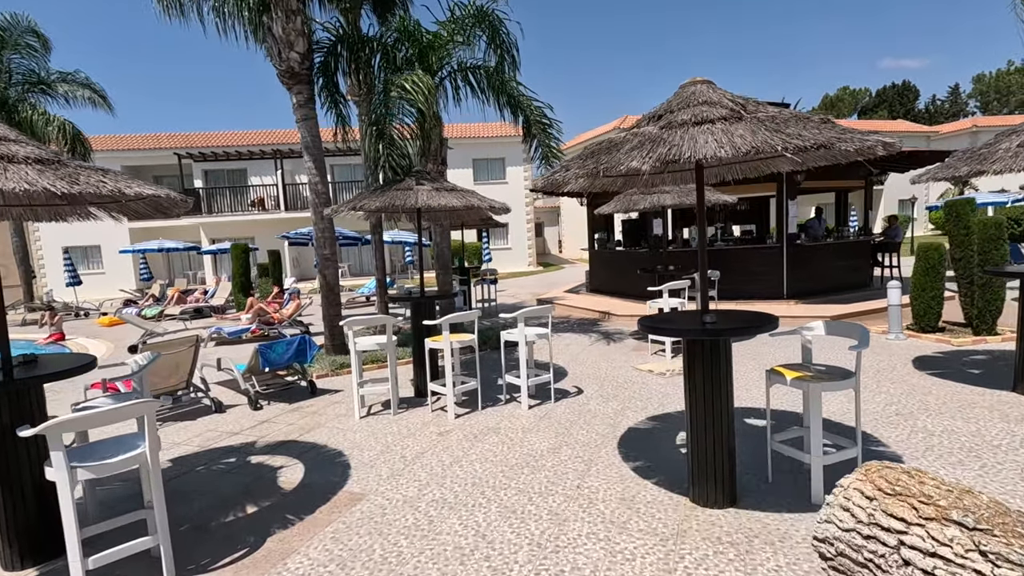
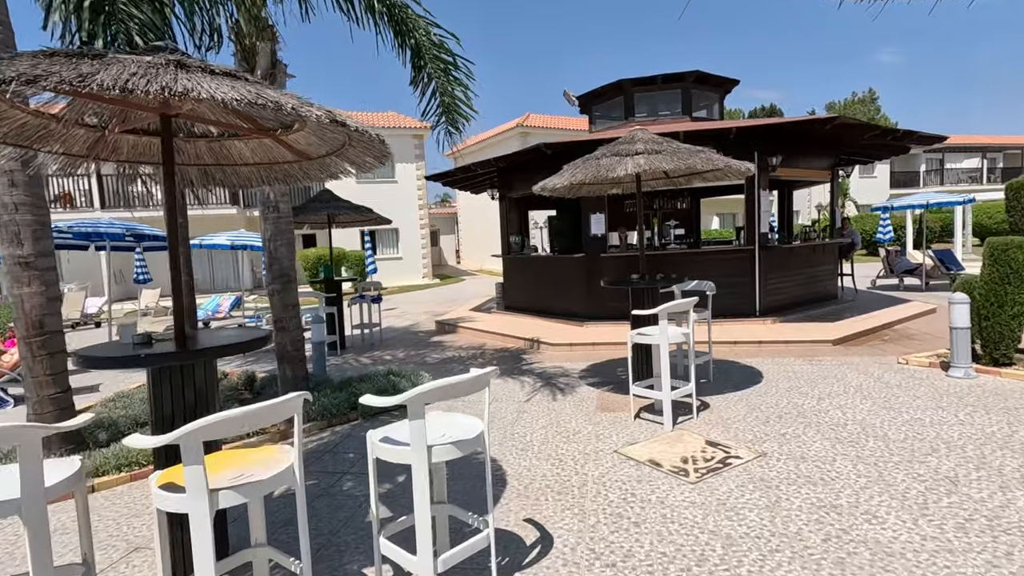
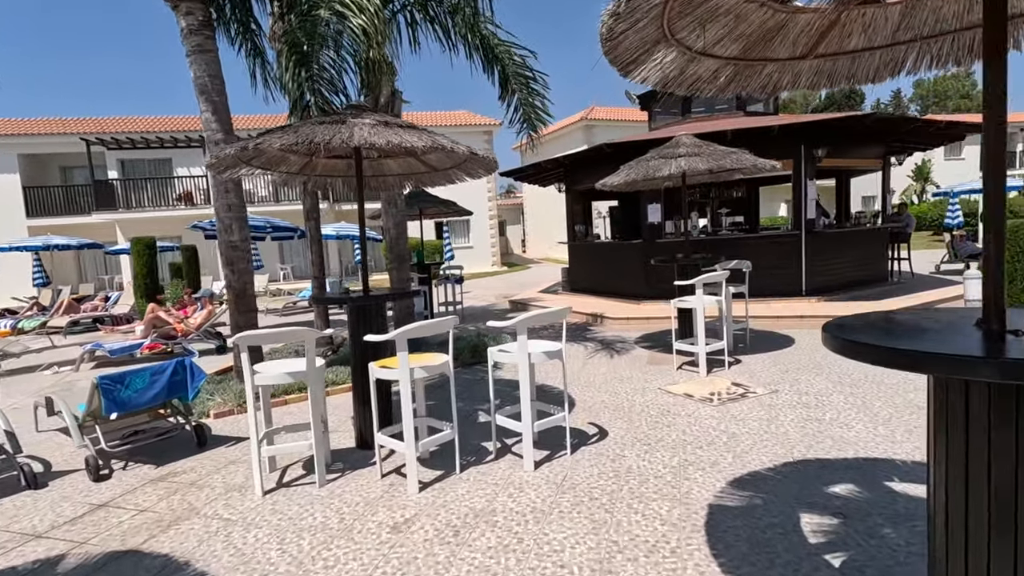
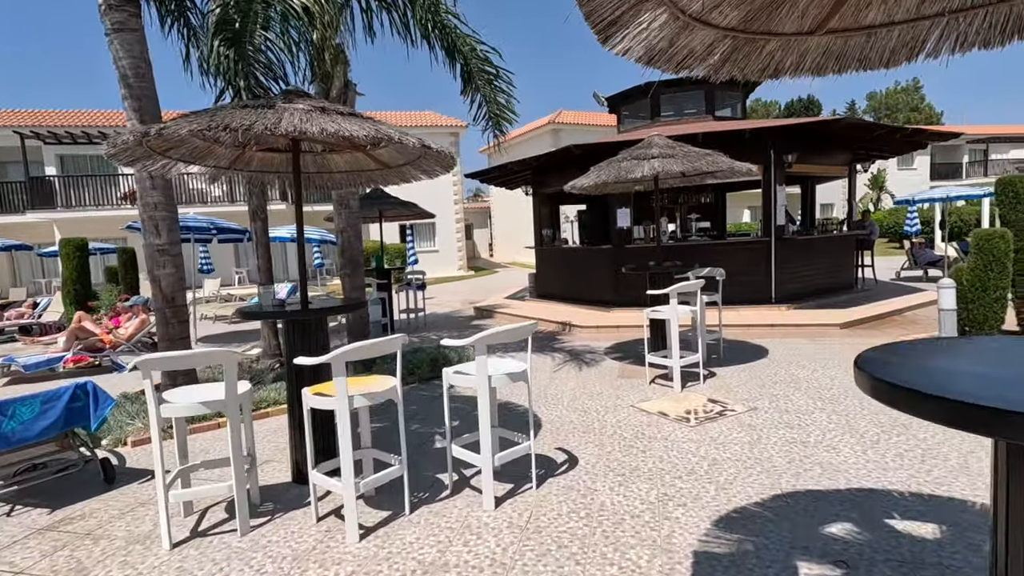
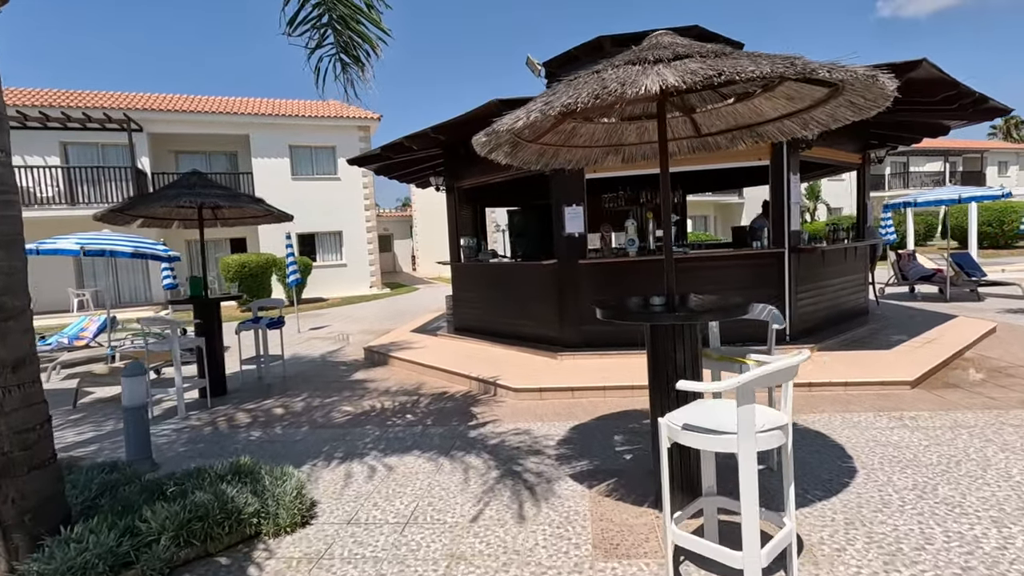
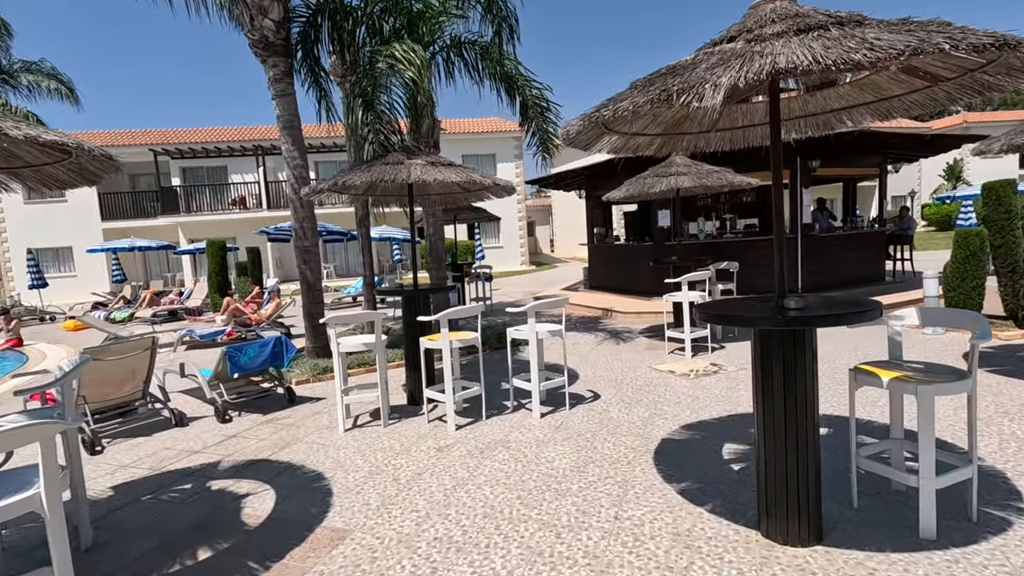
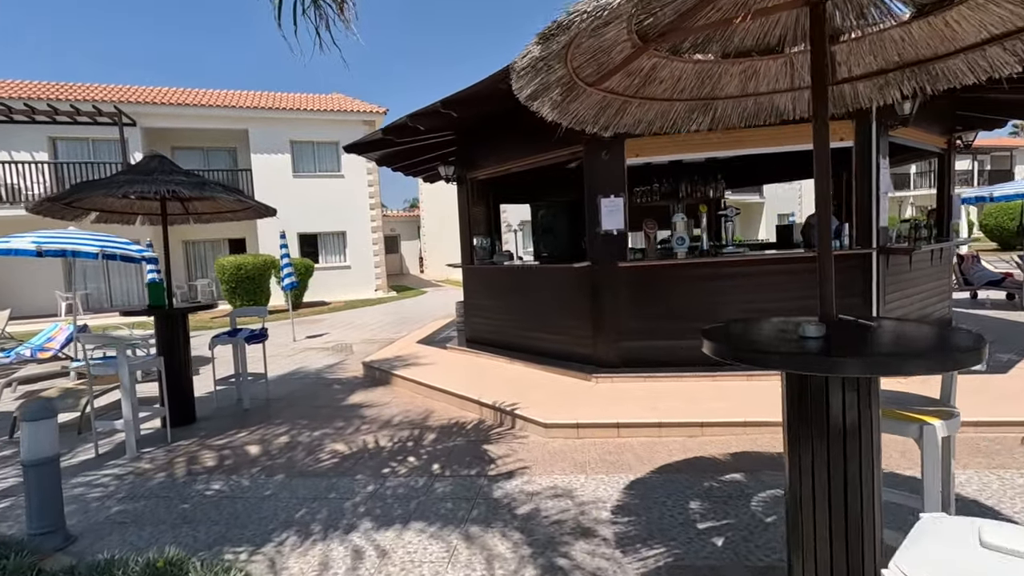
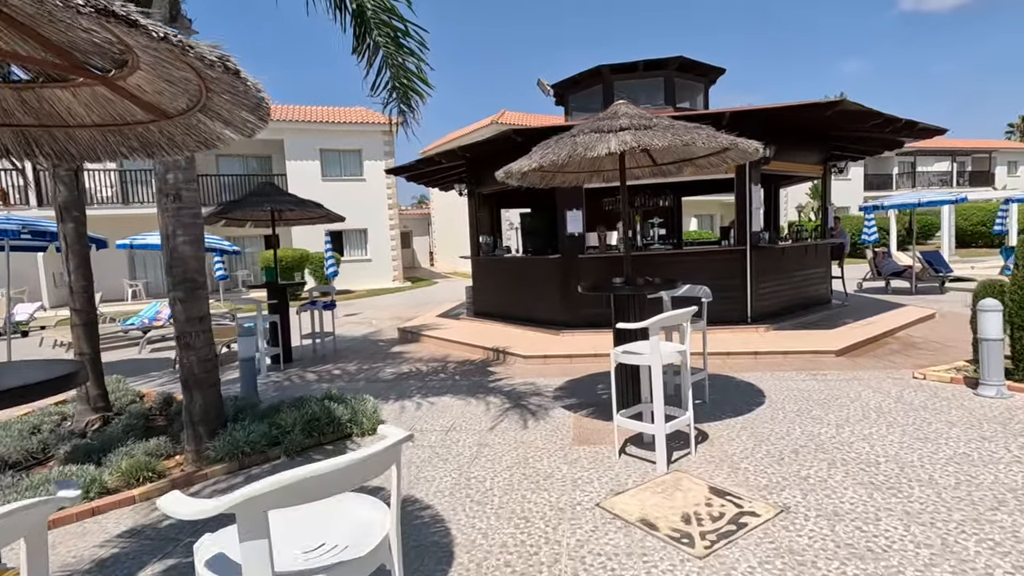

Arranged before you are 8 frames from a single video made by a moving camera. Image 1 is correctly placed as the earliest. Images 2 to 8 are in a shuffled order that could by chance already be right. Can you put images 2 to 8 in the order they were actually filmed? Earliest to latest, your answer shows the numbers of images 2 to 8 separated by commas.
6, 3, 4, 2, 8, 5, 7
